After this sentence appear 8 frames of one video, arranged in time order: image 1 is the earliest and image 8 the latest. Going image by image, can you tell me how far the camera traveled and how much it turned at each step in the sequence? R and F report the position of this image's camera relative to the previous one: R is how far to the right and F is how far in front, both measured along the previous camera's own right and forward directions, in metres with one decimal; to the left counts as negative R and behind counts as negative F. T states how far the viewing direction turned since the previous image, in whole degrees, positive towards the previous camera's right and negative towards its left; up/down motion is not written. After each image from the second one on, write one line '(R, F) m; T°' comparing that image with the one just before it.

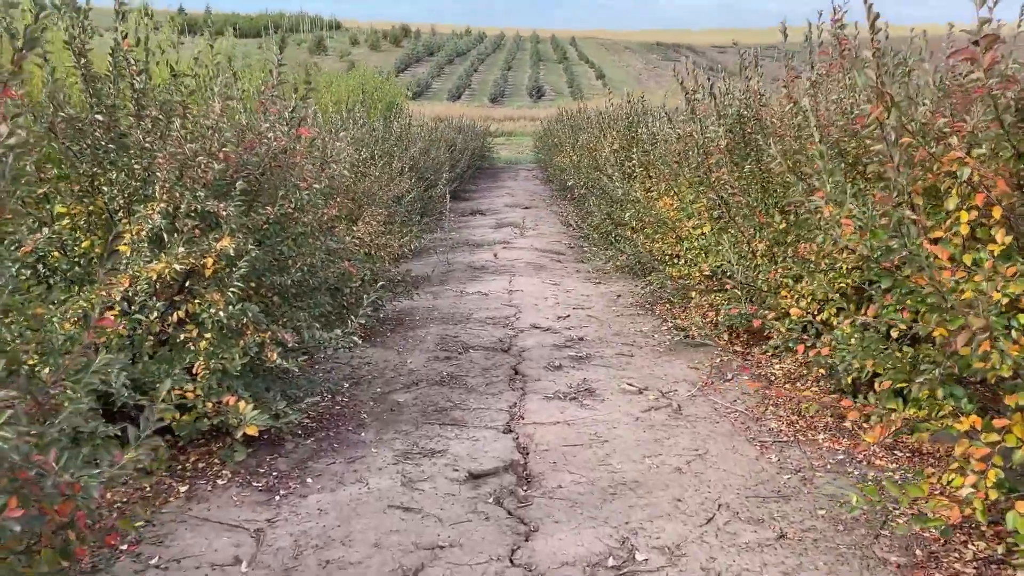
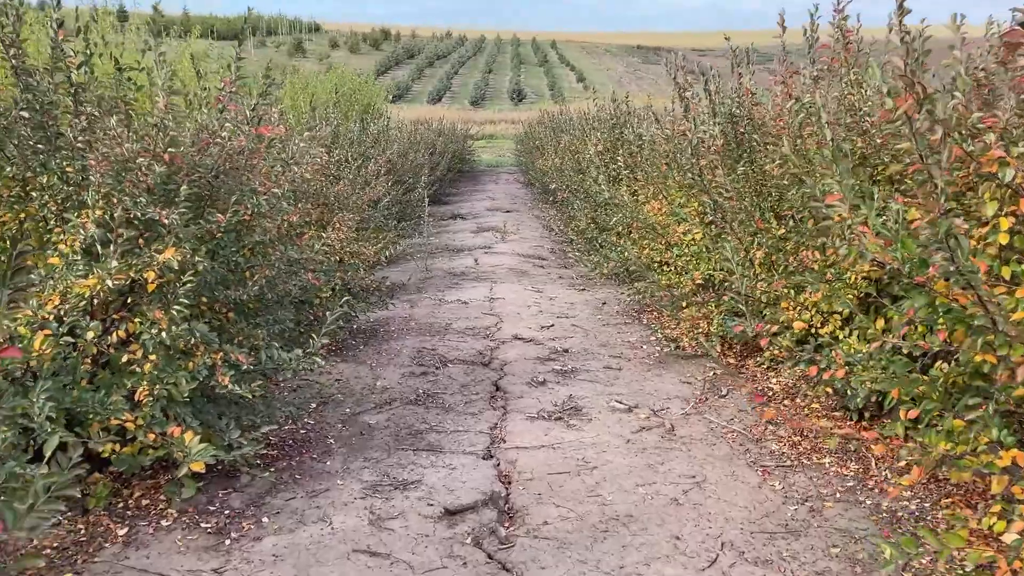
(0.0, +0.3) m; +1°
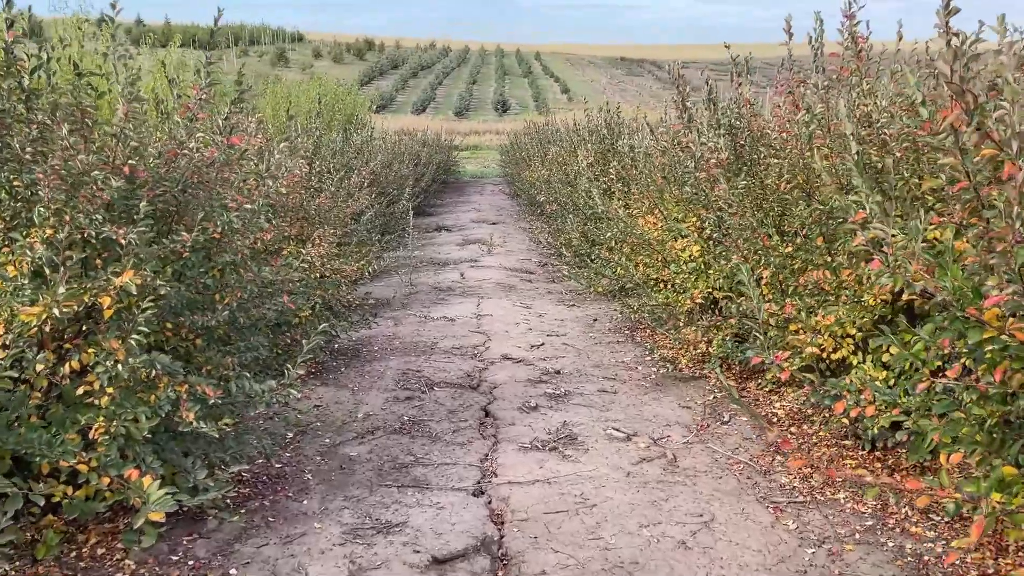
(0.0, +0.3) m; +1°
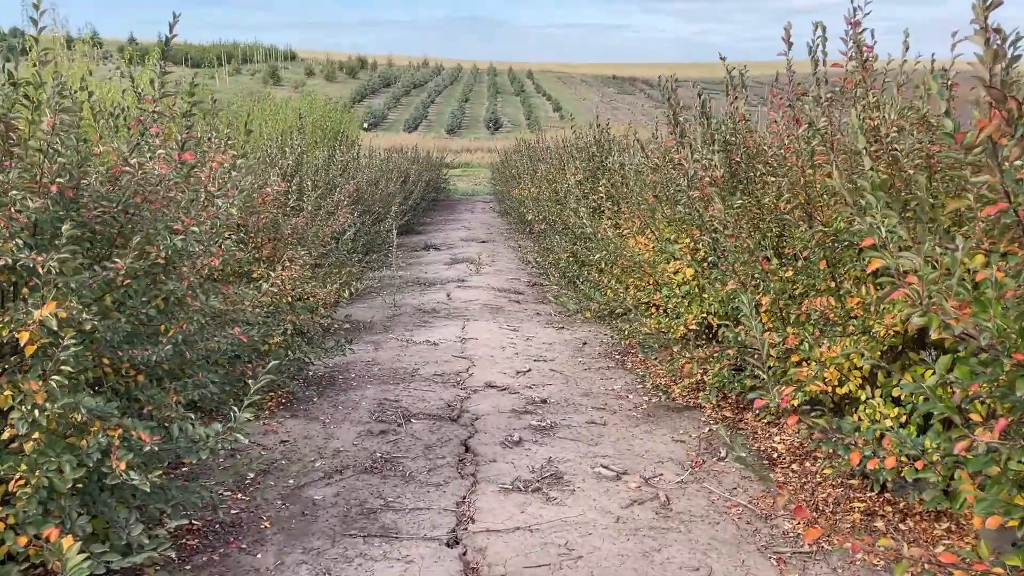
(+0.1, +0.3) m; +1°
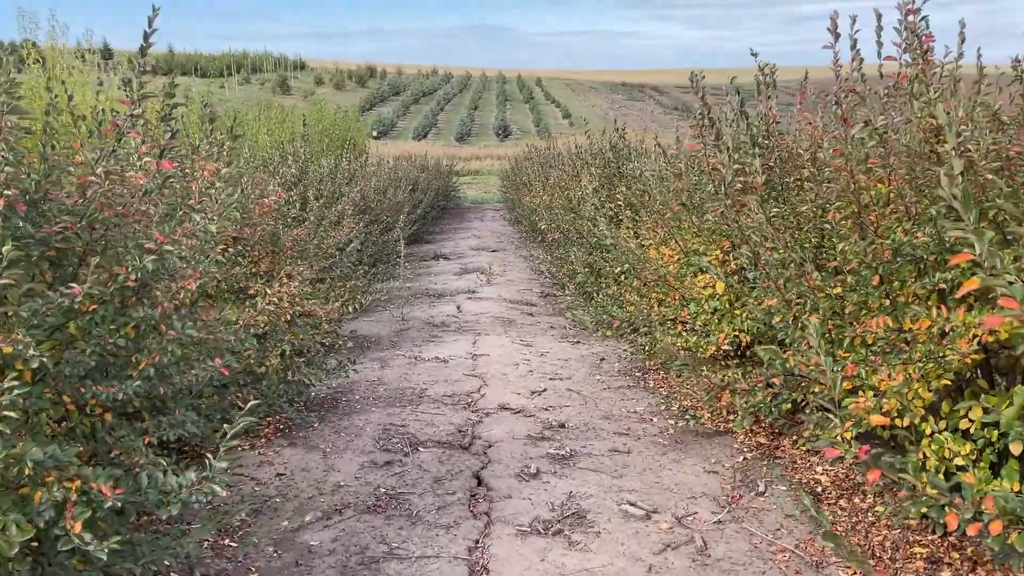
(0.0, +0.4) m; -1°
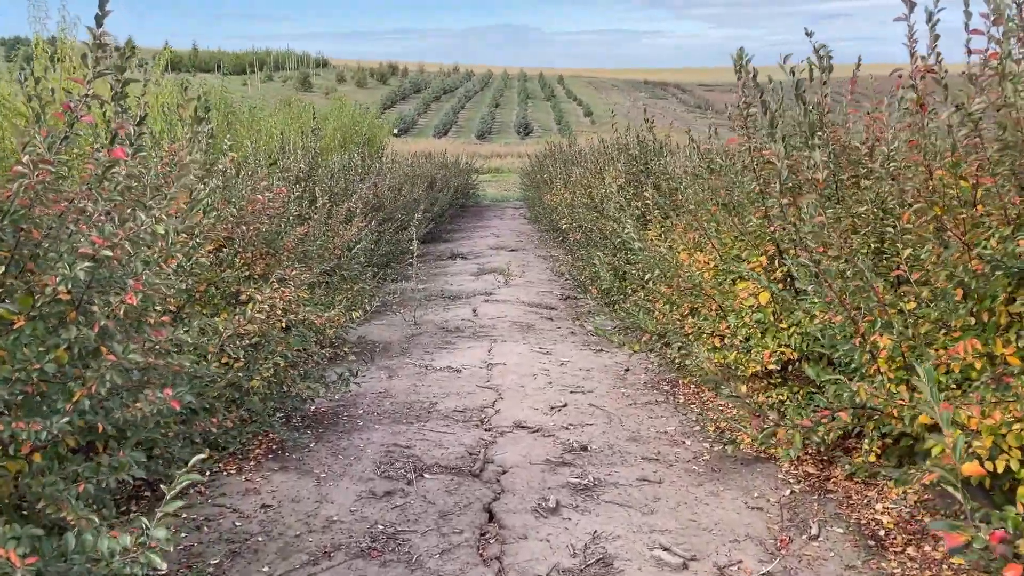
(0.0, +0.5) m; -1°
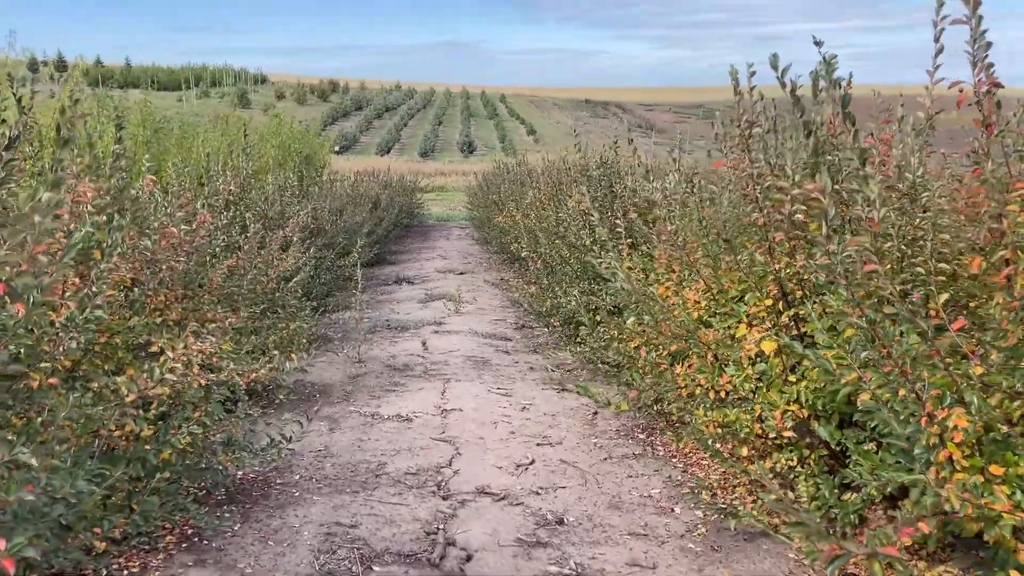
(-0.1, +0.6) m; +4°
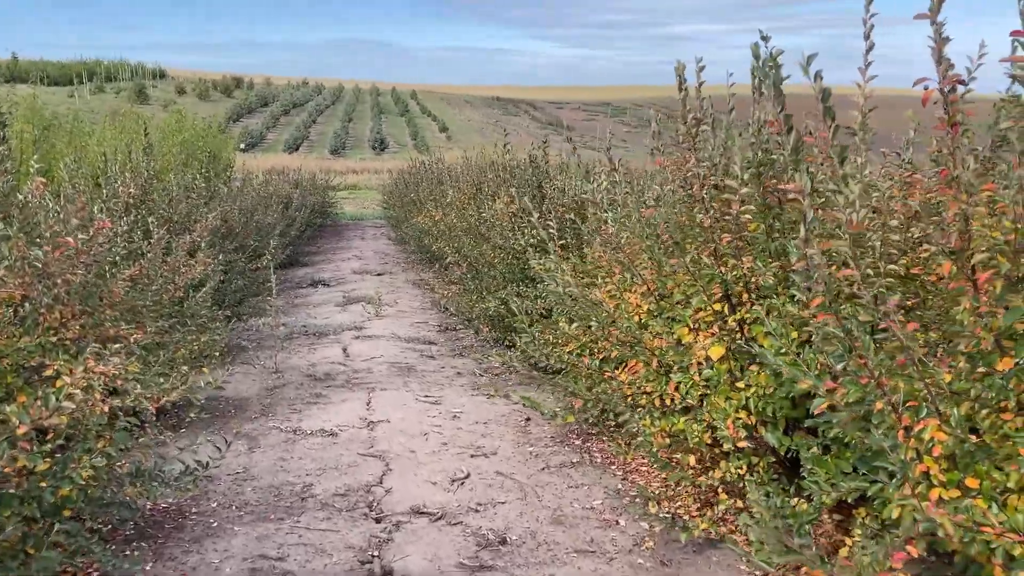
(-0.1, +0.2) m; +6°
